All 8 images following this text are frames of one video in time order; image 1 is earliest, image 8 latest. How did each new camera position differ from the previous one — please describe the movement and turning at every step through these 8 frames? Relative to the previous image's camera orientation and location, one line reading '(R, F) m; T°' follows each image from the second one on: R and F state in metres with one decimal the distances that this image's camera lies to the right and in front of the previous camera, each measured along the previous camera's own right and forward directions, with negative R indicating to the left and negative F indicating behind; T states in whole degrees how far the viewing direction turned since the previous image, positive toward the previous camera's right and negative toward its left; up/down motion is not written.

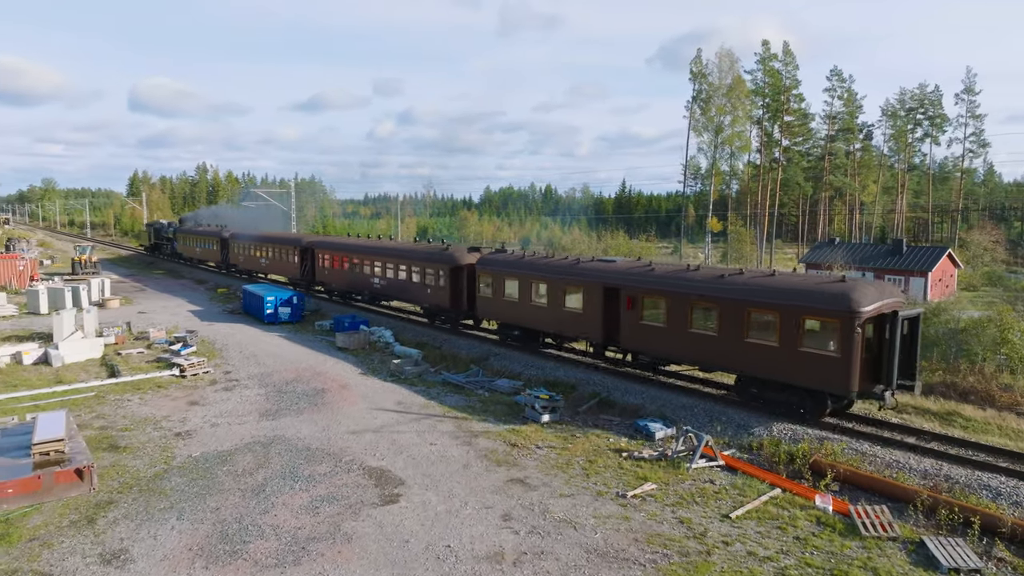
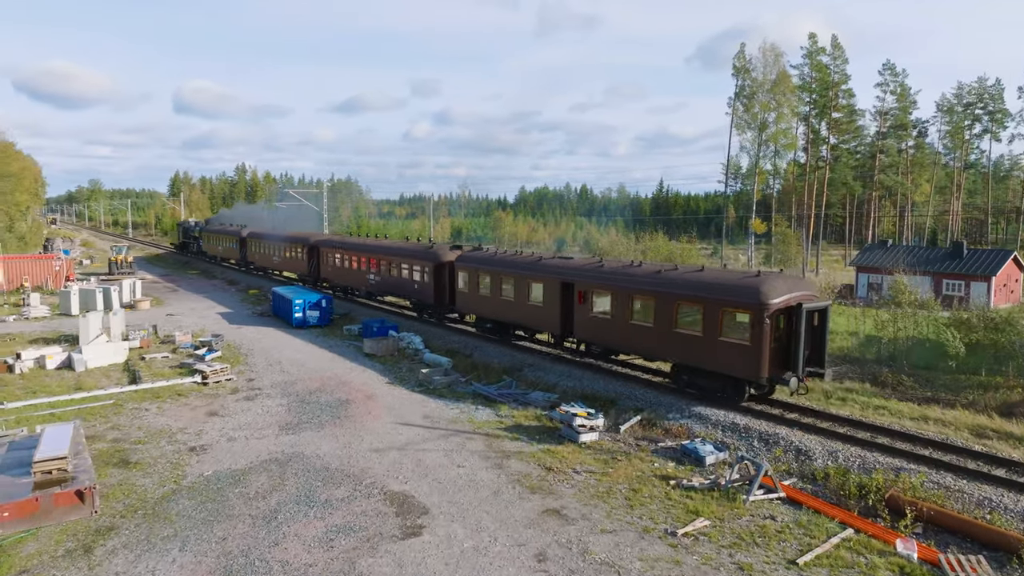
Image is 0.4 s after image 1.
(0.0, +1.0) m; -3°
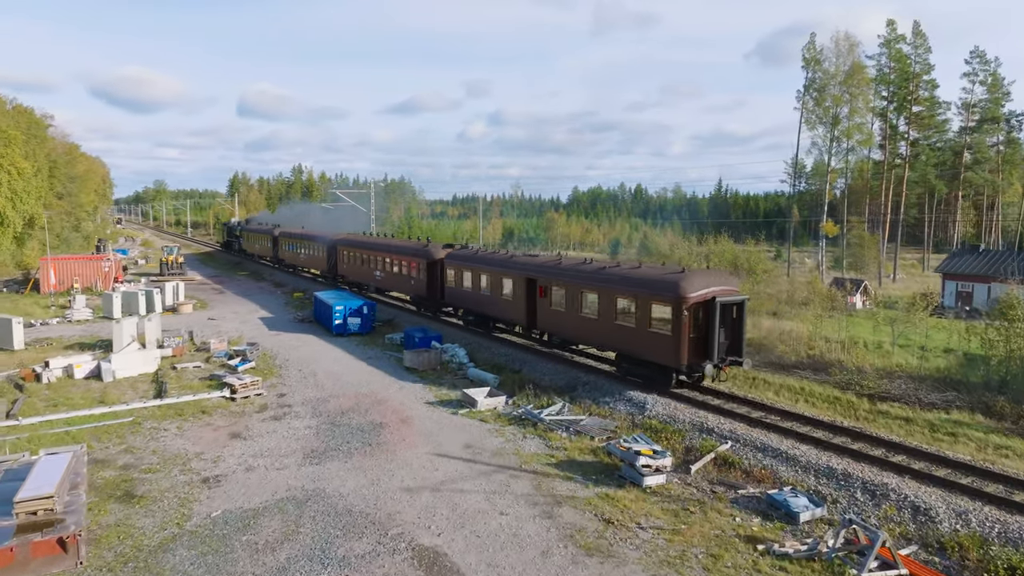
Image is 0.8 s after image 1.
(0.0, +1.7) m; -4°
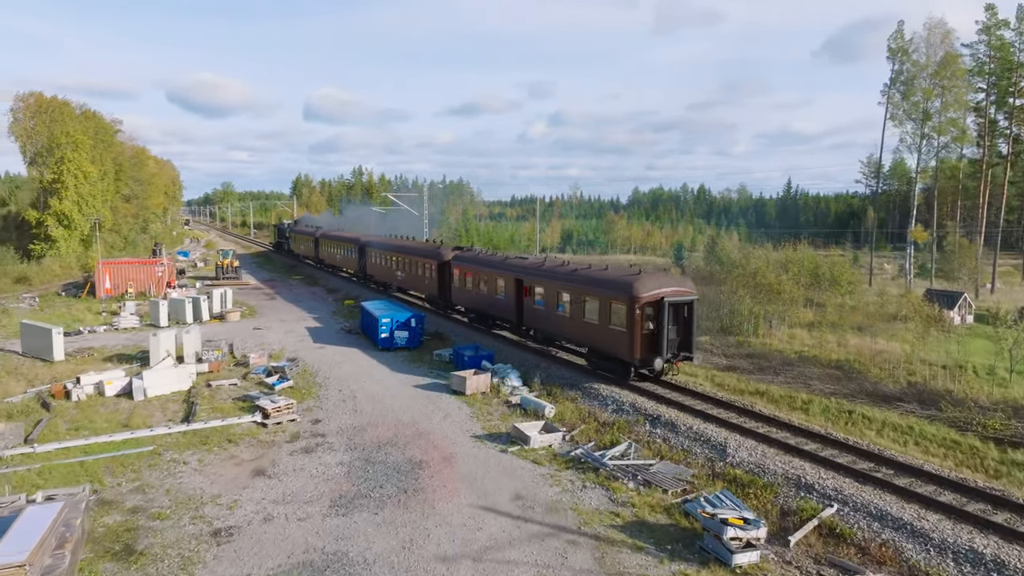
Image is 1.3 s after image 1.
(0.0, +1.8) m; -5°
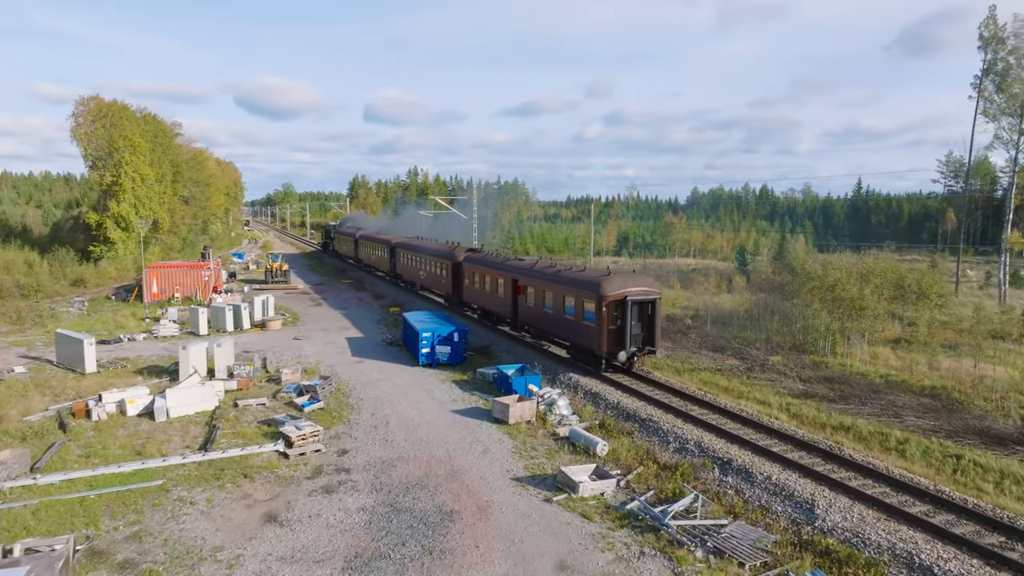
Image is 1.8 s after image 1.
(+0.1, +1.7) m; -4°
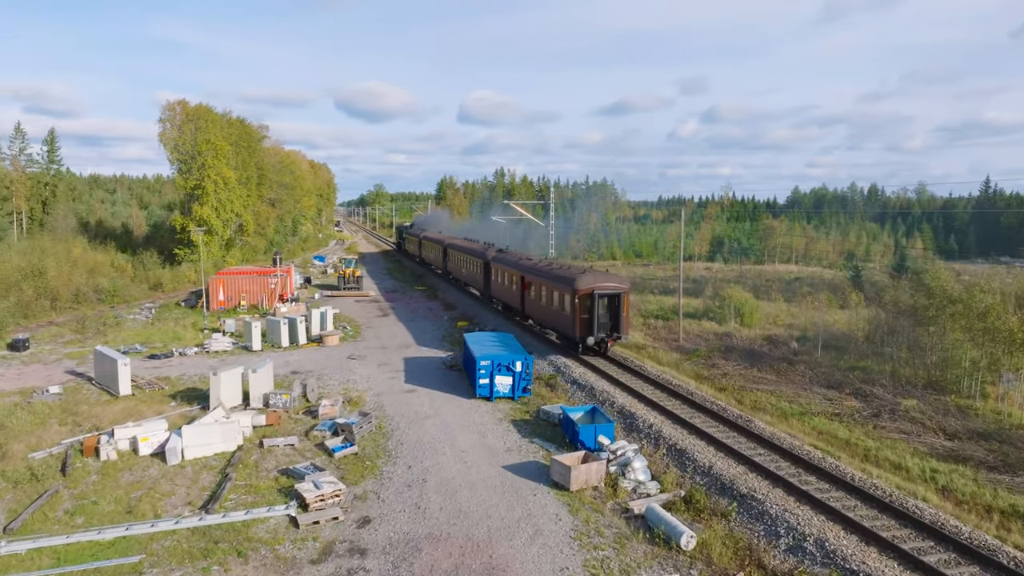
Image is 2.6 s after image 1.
(+0.4, +2.8) m; -7°
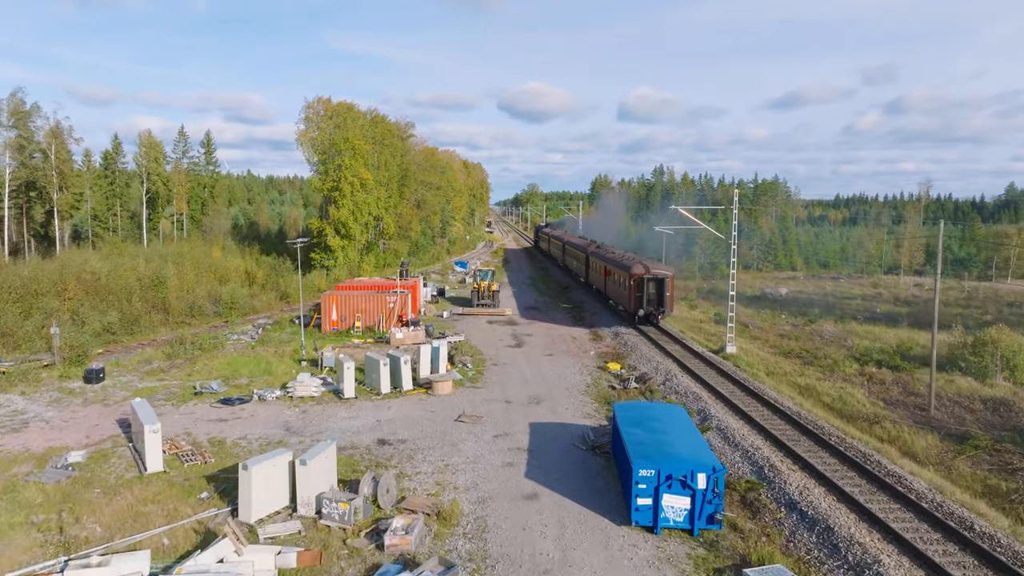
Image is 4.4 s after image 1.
(-0.4, +6.4) m; -12°
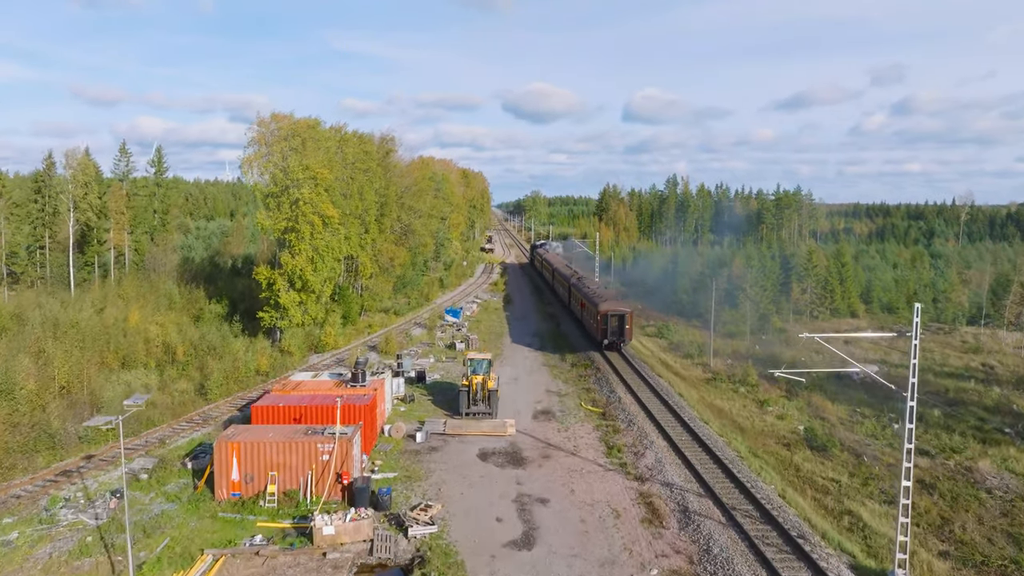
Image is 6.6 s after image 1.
(-0.1, +10.5) m; 0°
